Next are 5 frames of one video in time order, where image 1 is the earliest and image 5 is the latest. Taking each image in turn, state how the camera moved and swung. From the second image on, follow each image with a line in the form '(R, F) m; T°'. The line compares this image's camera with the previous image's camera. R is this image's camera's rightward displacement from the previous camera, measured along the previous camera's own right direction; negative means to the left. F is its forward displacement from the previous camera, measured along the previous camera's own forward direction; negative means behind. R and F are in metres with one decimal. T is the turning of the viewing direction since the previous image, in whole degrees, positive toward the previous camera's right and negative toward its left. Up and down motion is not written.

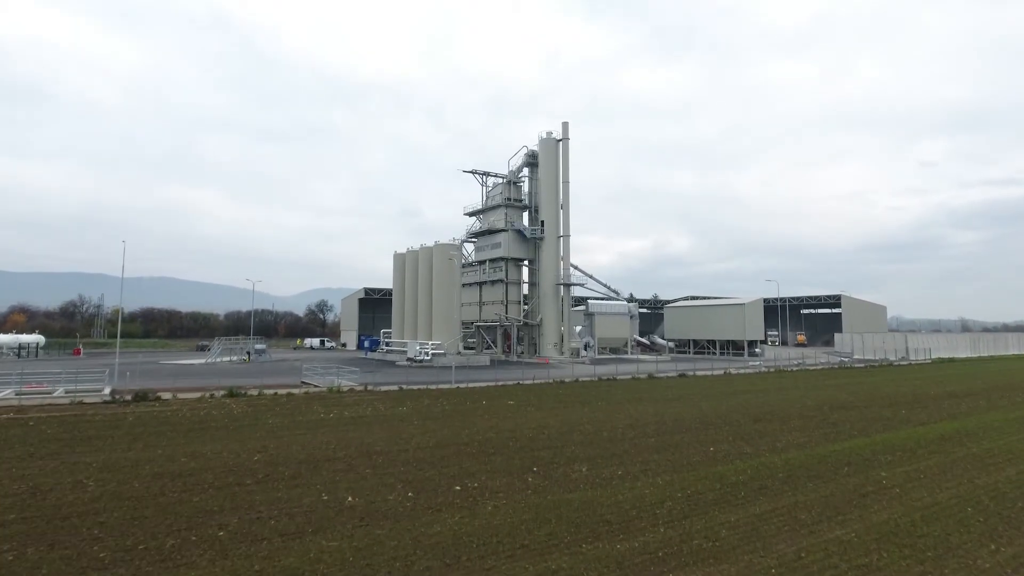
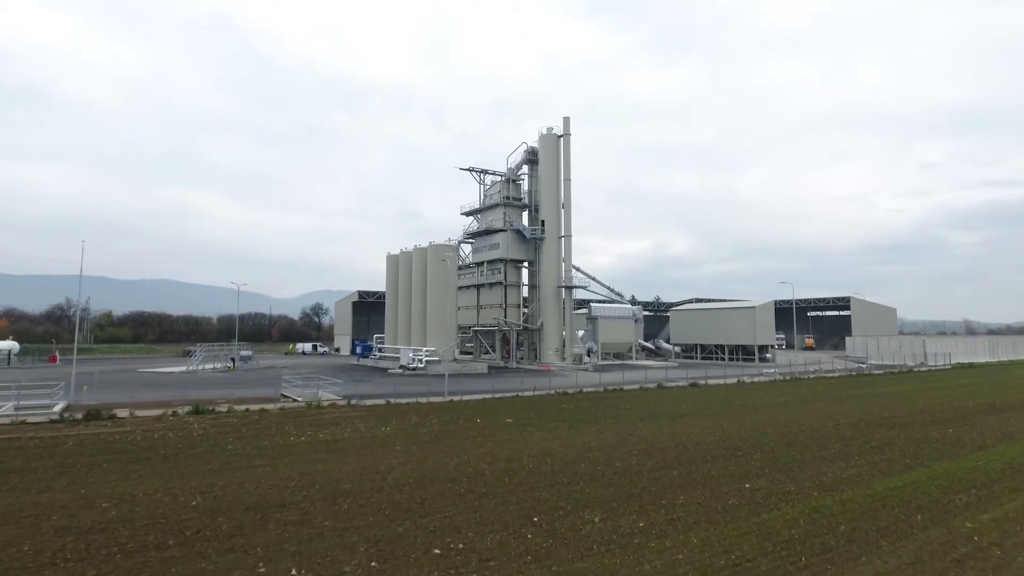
(+0.1, +2.7) m; 0°
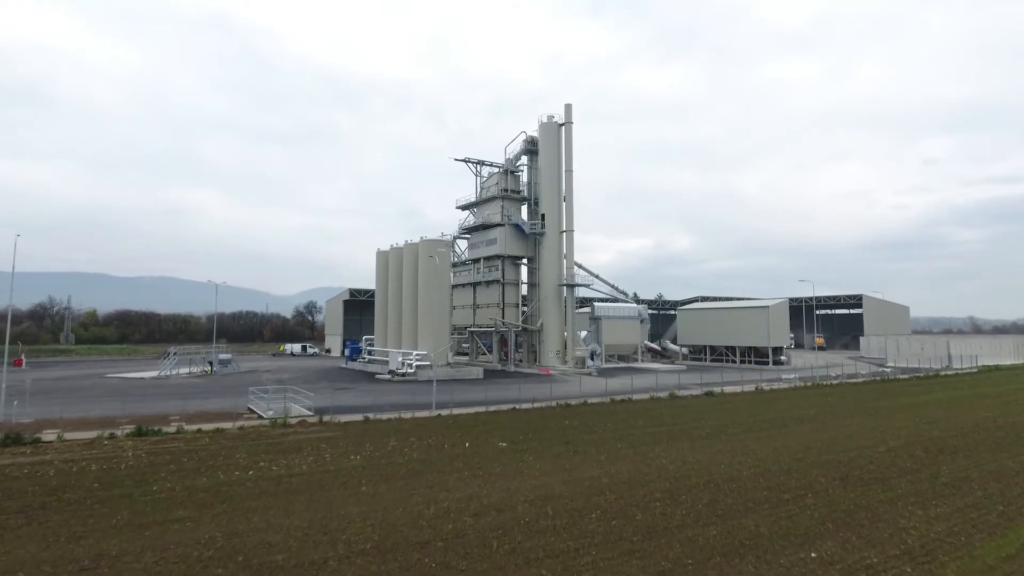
(+0.2, +3.4) m; 0°
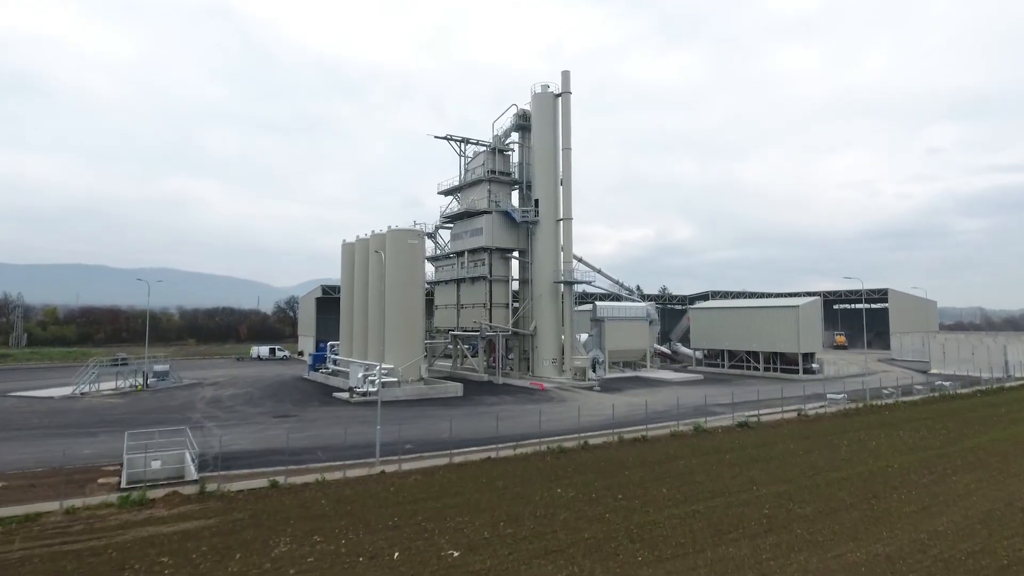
(+0.9, +7.3) m; 0°
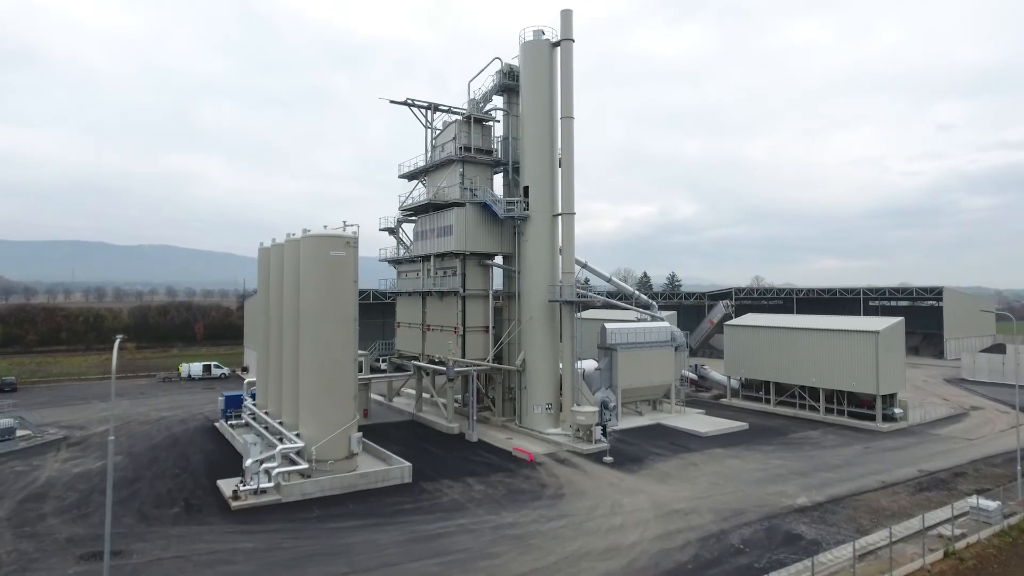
(+1.1, +11.7) m; 0°
